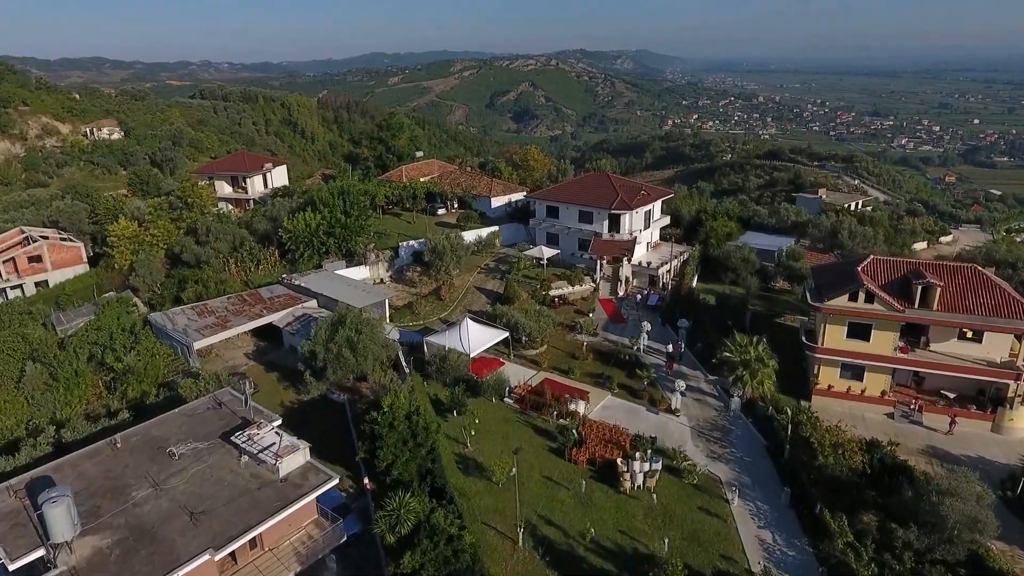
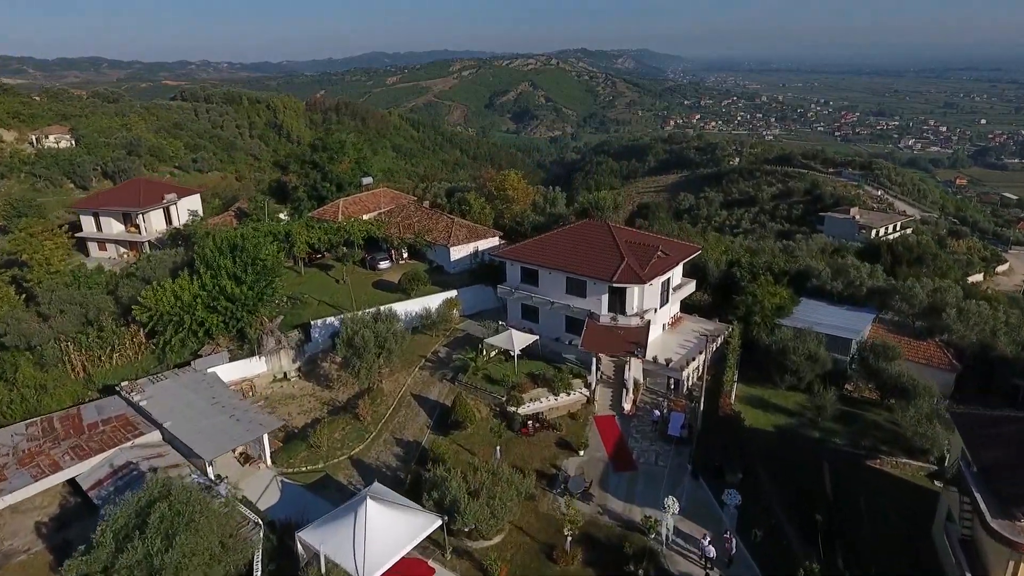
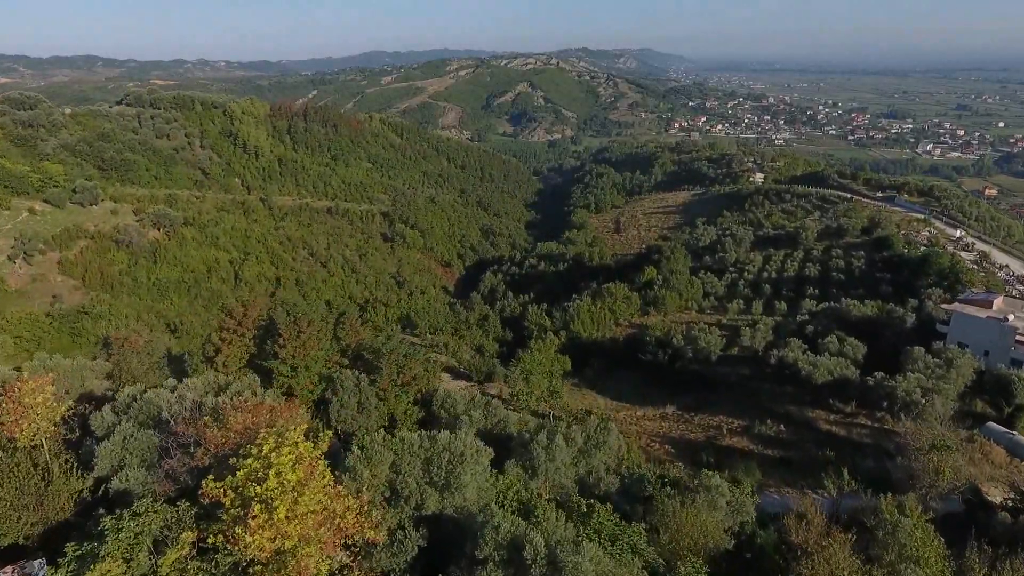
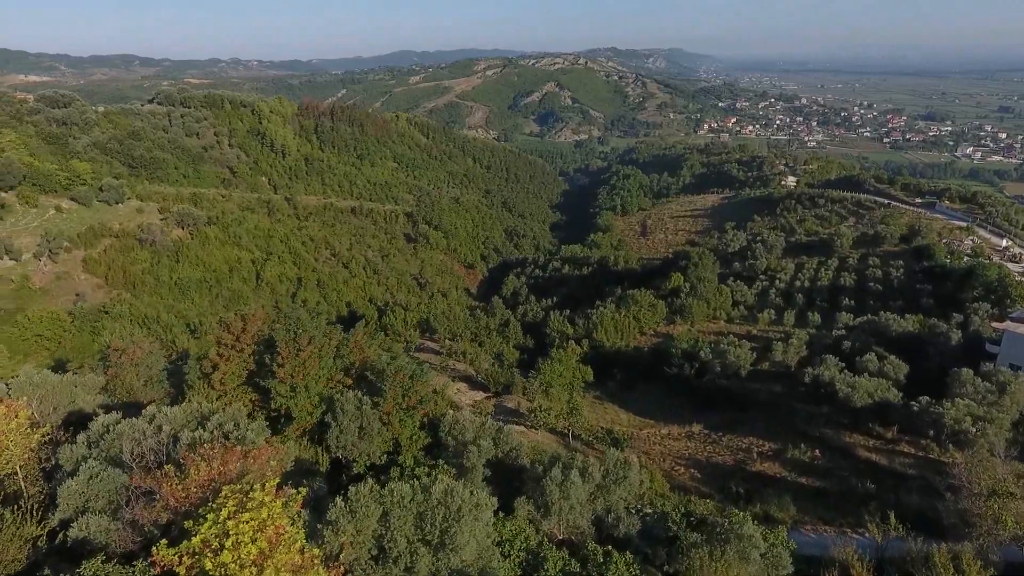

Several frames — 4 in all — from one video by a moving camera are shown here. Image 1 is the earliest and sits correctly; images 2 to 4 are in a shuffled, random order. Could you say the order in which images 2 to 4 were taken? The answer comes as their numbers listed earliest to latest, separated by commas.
2, 3, 4
